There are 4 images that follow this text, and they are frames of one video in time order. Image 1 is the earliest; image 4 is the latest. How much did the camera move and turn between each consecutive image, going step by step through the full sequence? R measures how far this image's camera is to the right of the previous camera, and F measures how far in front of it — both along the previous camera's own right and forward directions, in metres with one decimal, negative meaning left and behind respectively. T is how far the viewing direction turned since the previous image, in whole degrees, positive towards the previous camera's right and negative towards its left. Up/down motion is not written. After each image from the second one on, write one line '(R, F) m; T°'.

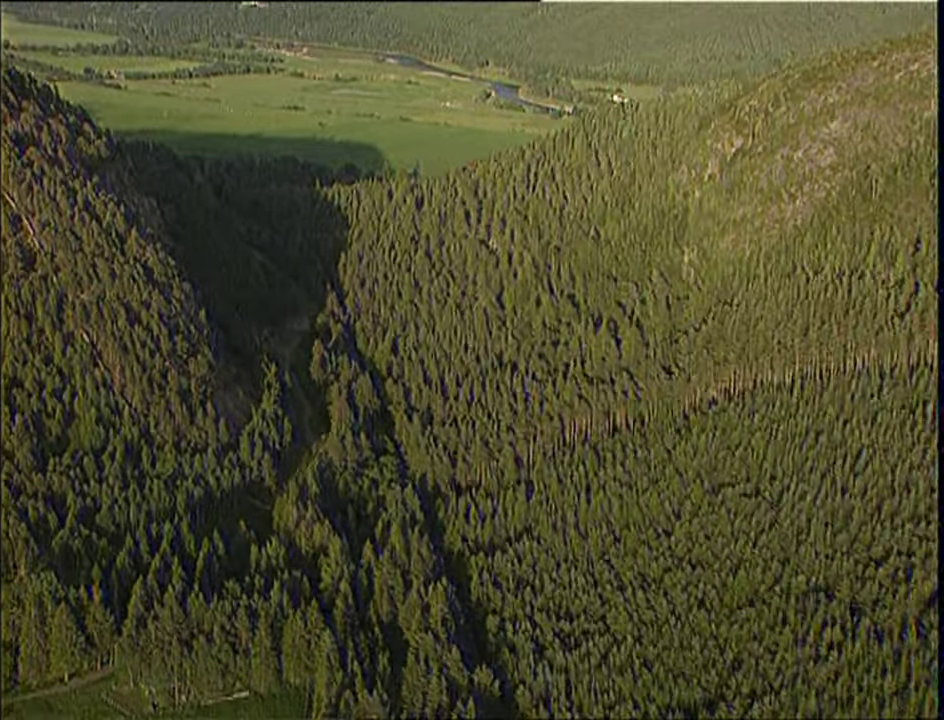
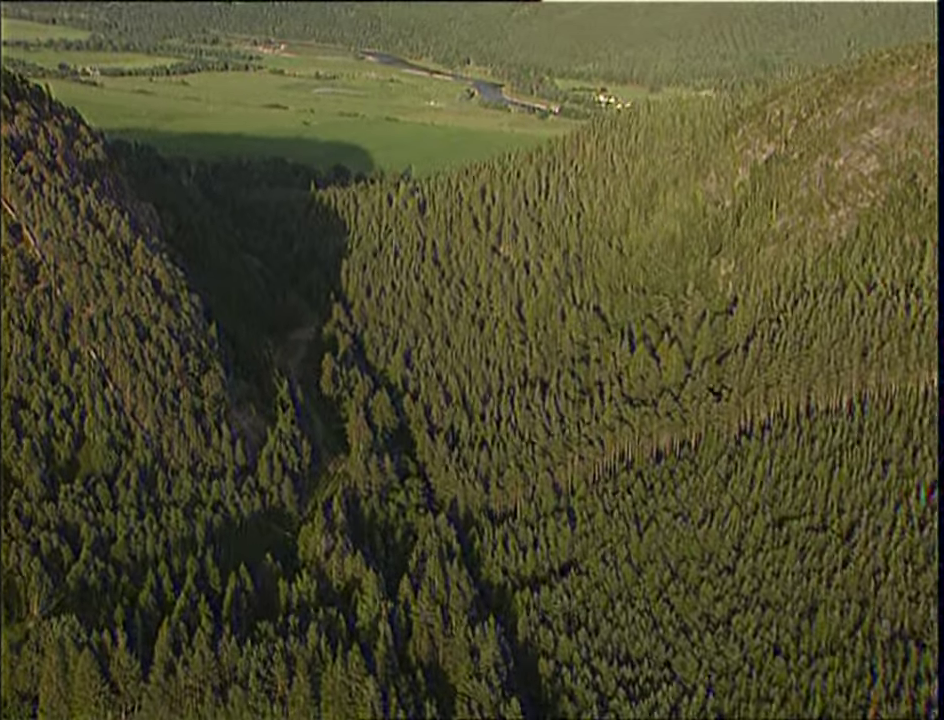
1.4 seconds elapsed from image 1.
(-2.1, +2.7) m; +1°
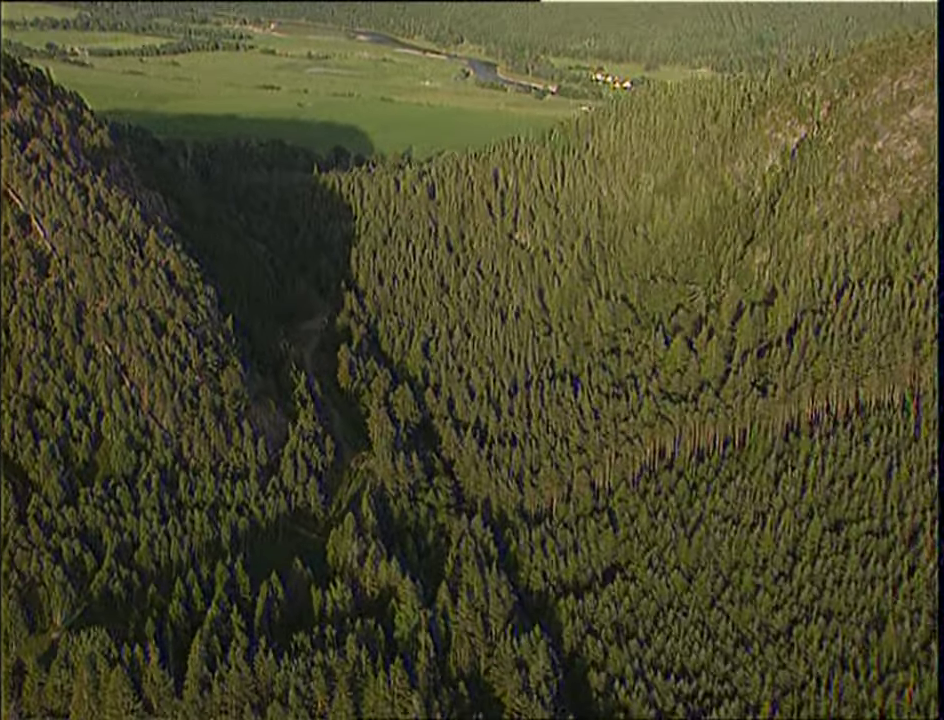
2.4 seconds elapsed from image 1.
(-1.5, +1.8) m; 0°
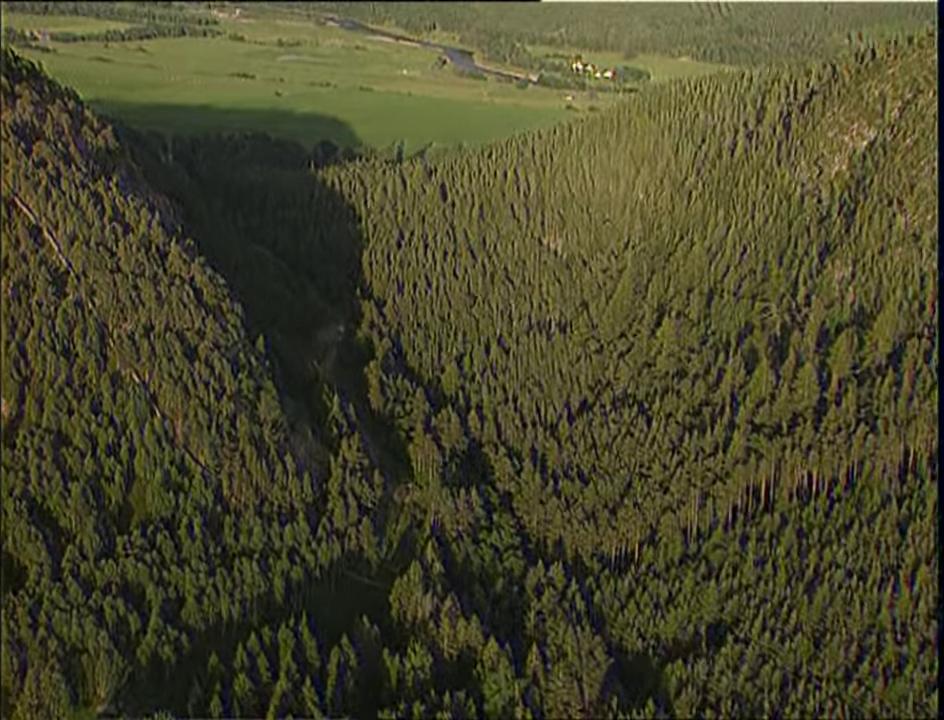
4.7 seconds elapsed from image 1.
(-3.5, +4.5) m; +2°
